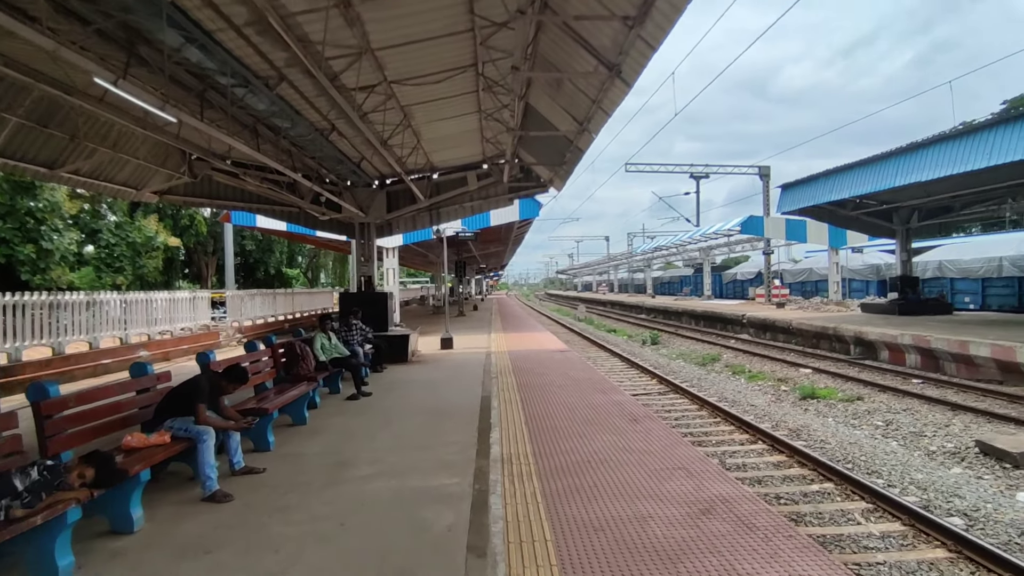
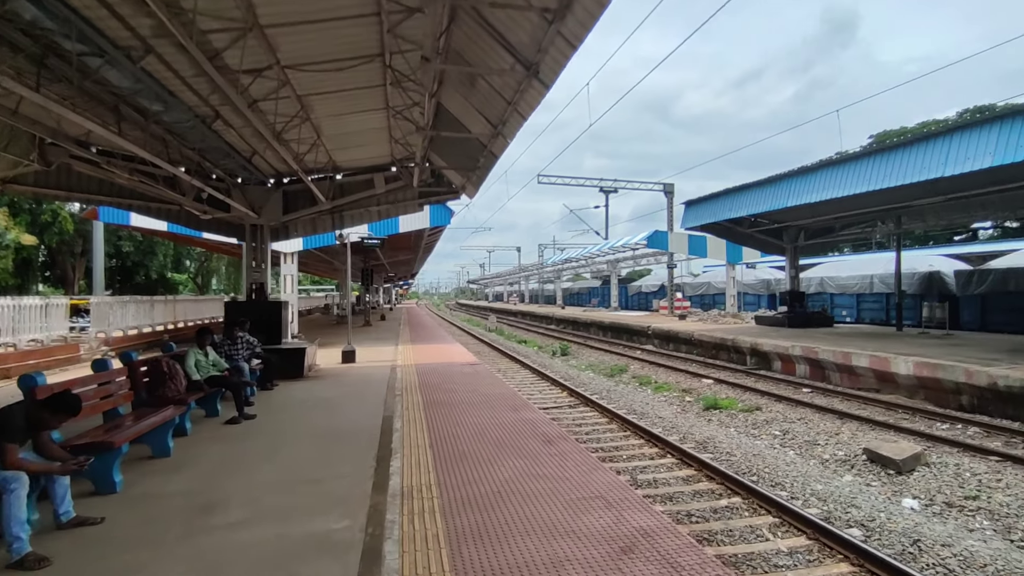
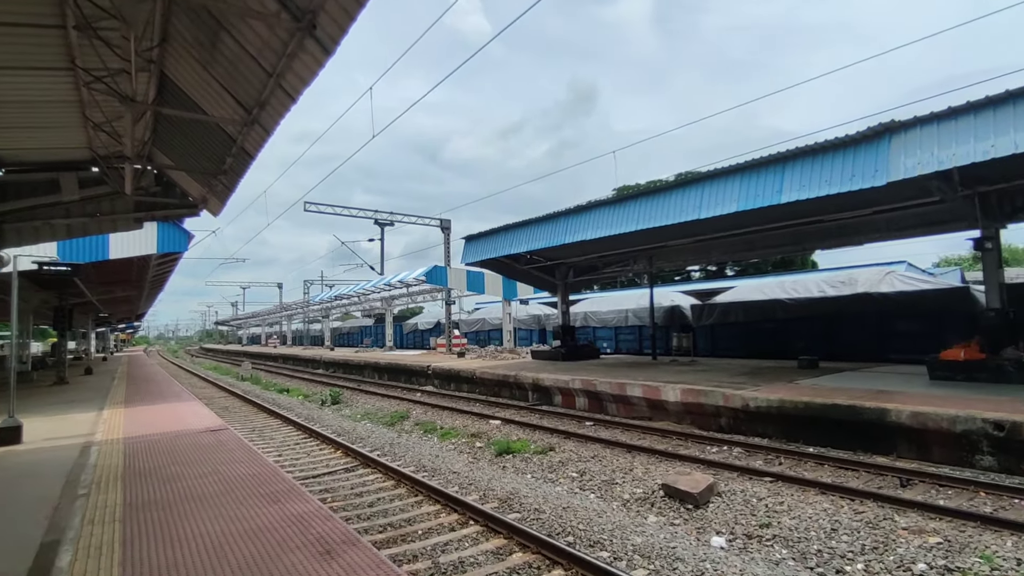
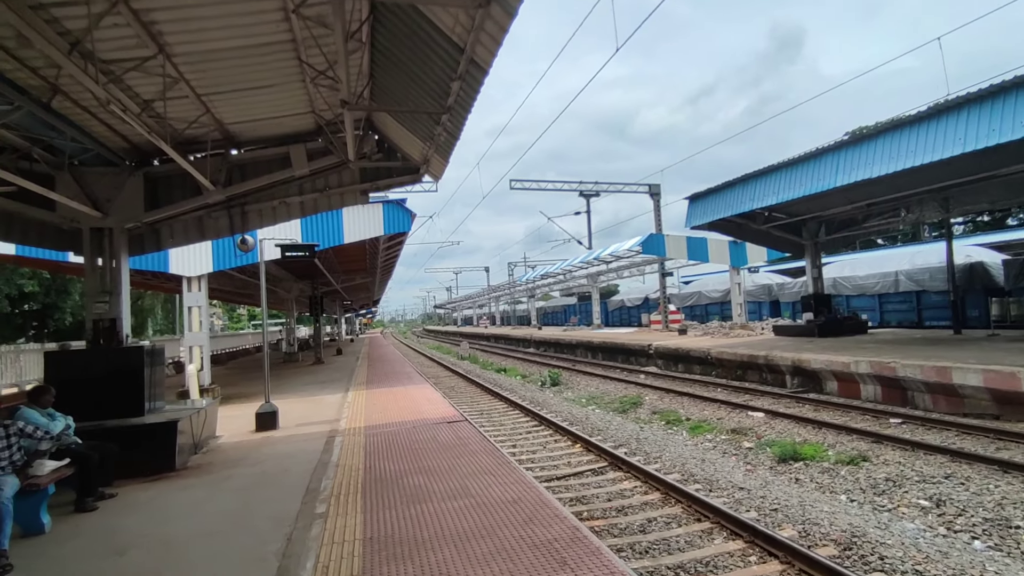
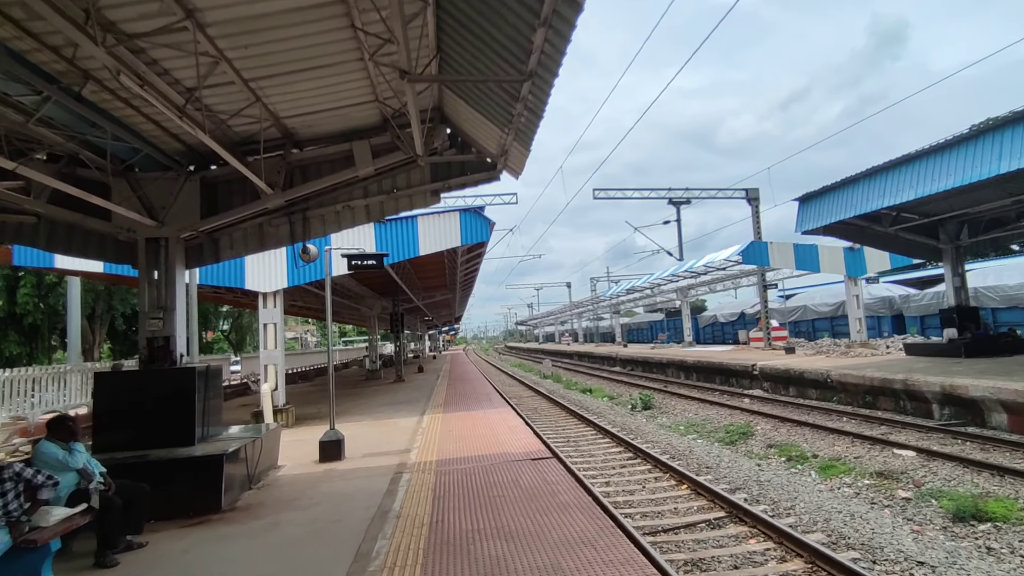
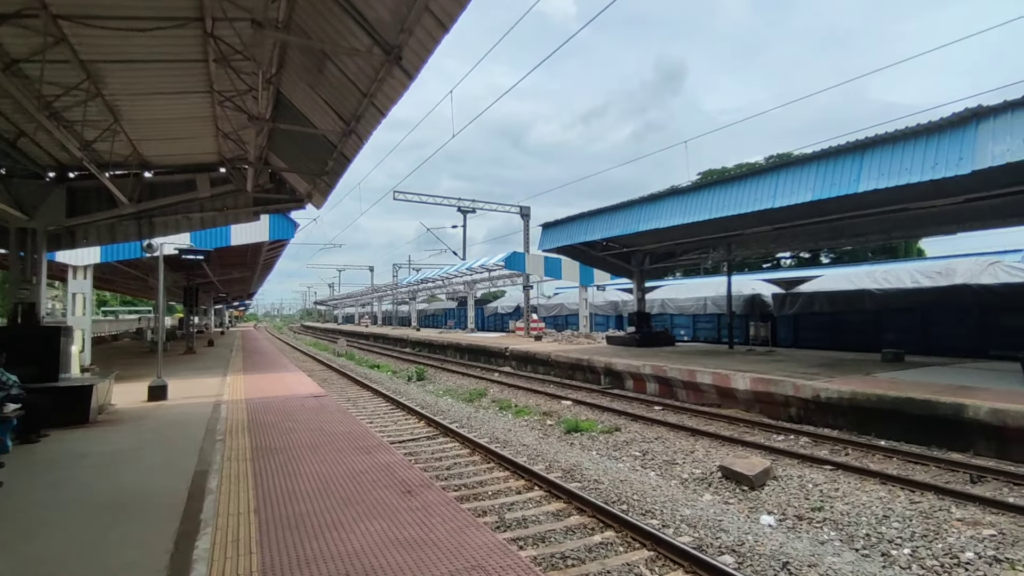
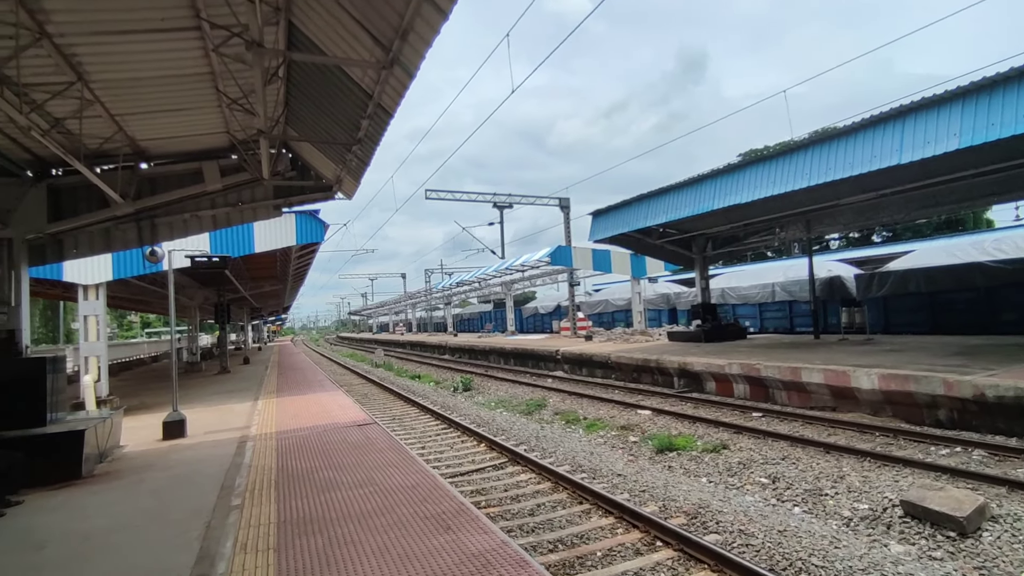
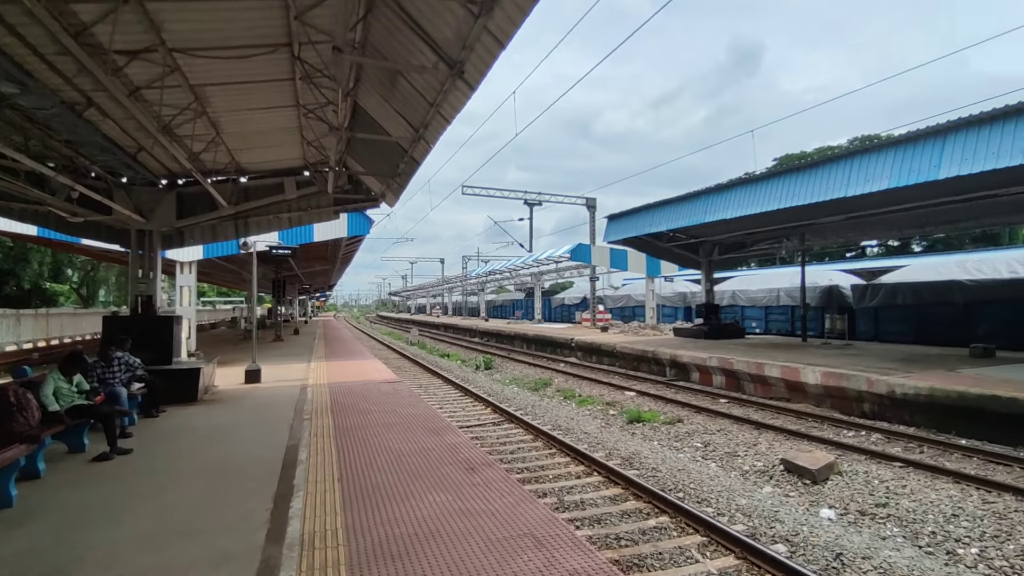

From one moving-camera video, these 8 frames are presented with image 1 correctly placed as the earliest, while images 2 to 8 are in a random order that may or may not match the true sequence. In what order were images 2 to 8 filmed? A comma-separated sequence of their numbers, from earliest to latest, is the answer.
2, 8, 6, 3, 7, 4, 5
